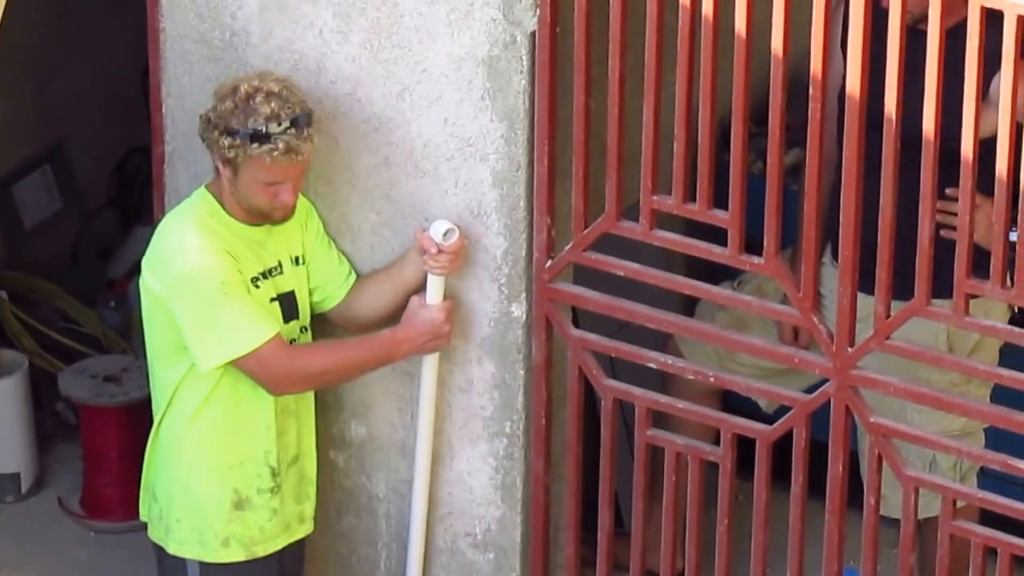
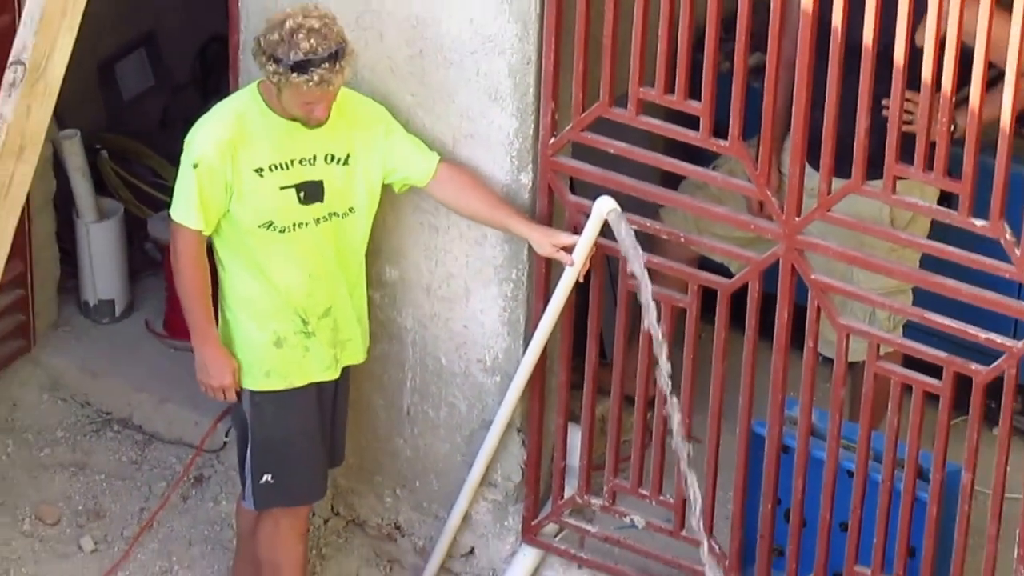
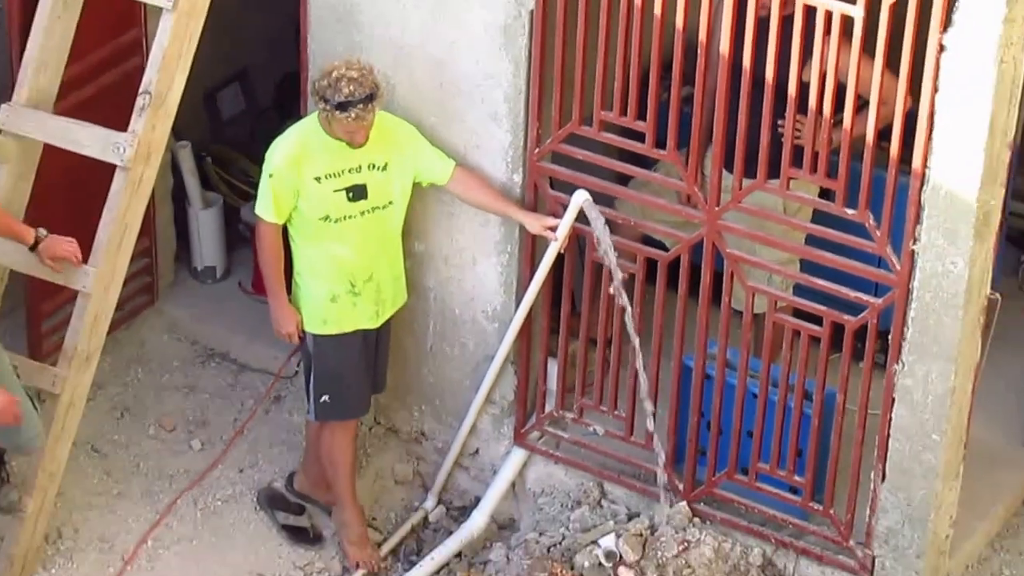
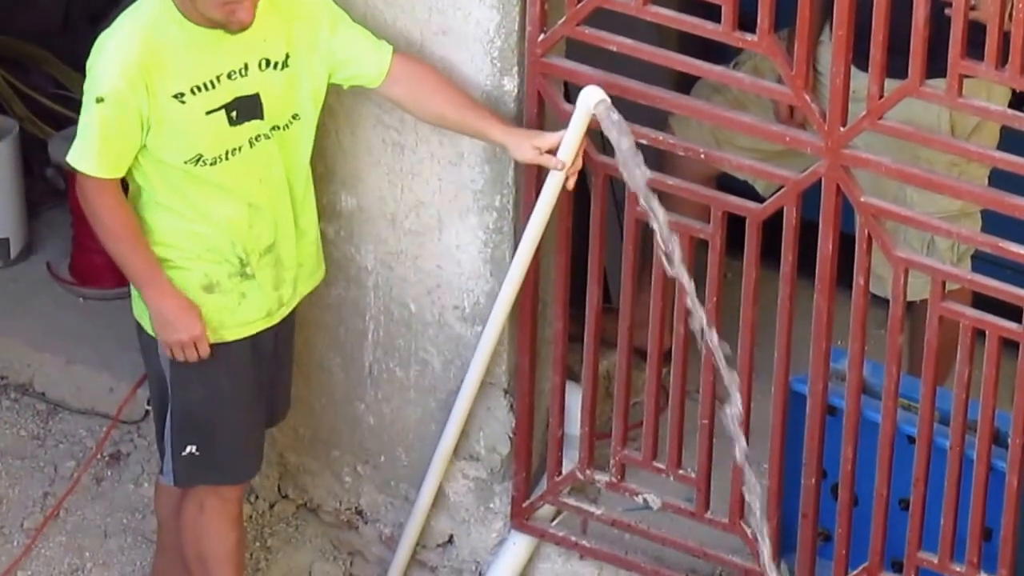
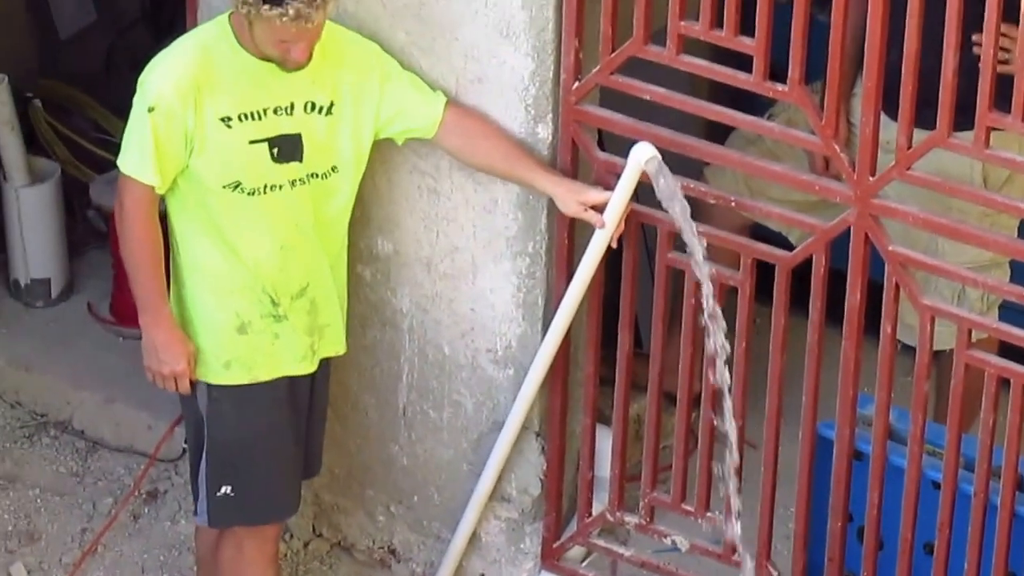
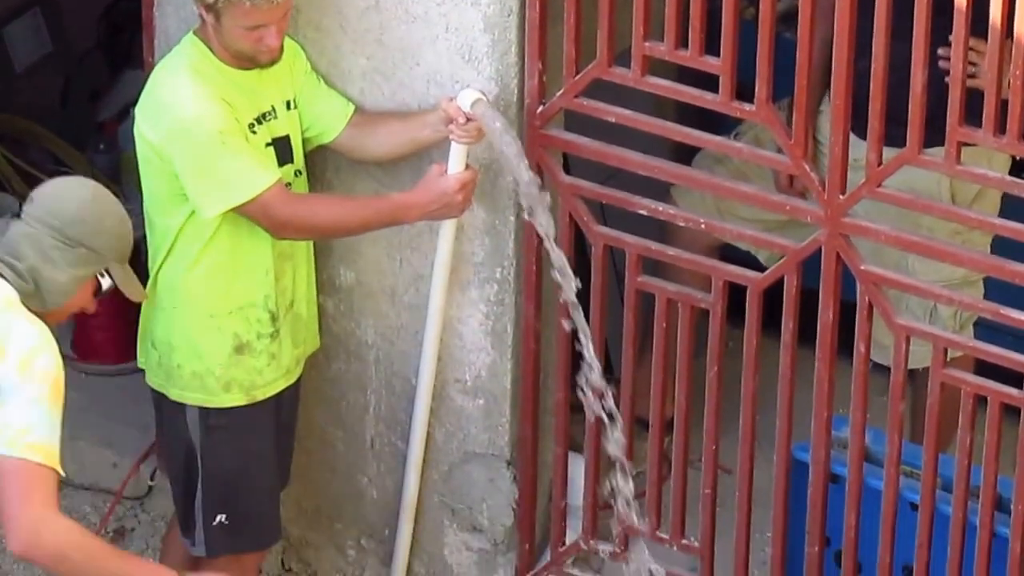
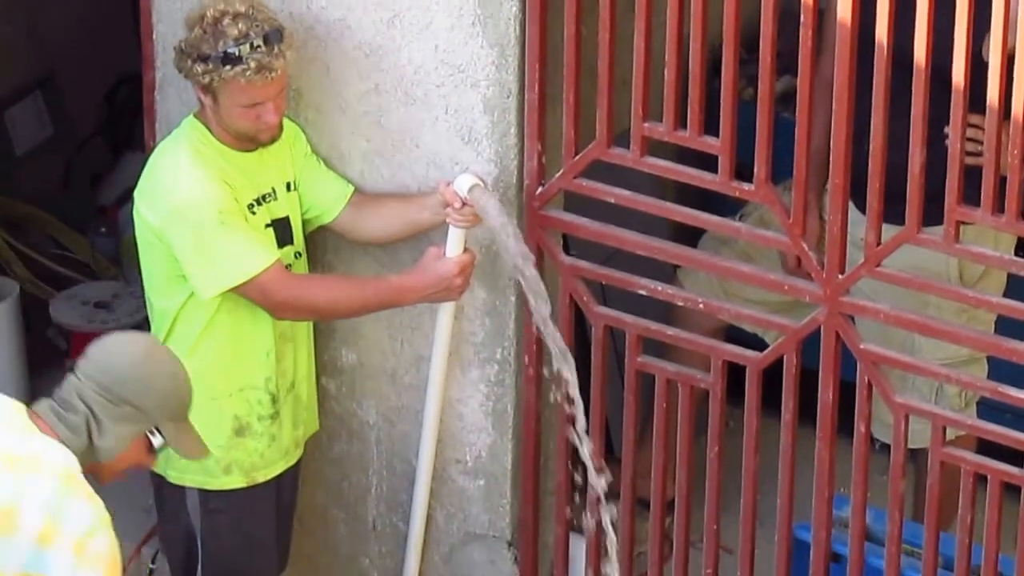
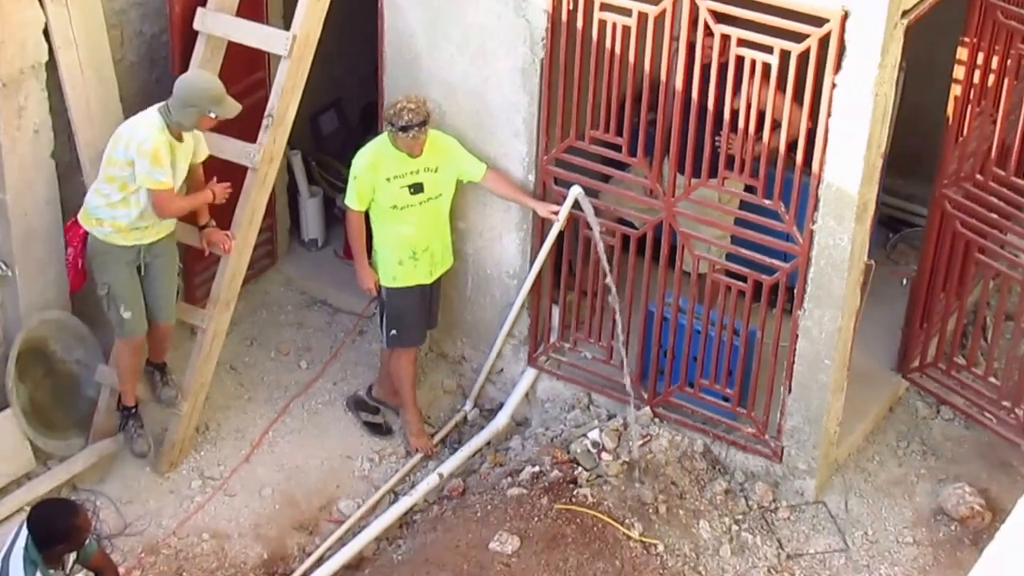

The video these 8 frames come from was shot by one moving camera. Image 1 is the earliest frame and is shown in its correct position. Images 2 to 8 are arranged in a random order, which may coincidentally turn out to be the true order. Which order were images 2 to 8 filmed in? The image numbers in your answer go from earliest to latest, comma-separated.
7, 6, 4, 5, 2, 3, 8
